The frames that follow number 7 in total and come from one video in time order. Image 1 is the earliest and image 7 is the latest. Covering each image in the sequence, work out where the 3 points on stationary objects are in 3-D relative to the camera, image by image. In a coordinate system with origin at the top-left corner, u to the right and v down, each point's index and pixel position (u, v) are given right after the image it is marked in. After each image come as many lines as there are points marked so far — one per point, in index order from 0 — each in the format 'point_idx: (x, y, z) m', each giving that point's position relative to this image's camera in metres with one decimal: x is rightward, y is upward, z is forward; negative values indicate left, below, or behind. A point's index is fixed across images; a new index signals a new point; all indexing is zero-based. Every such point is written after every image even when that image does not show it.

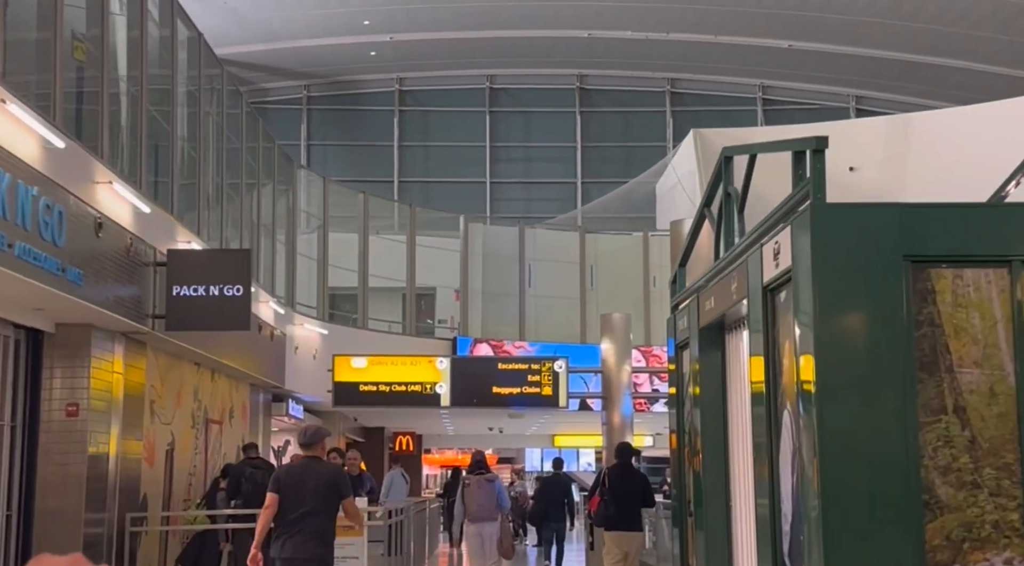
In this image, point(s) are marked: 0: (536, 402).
0: (+0.4, -1.8, +19.5) m
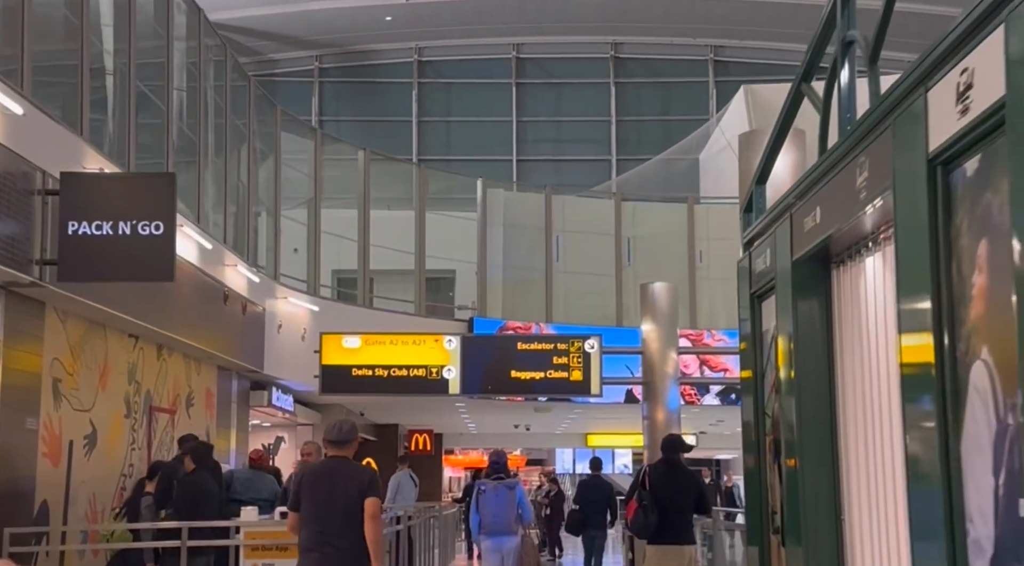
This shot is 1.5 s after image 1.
0: (+0.7, -1.3, +16.3) m
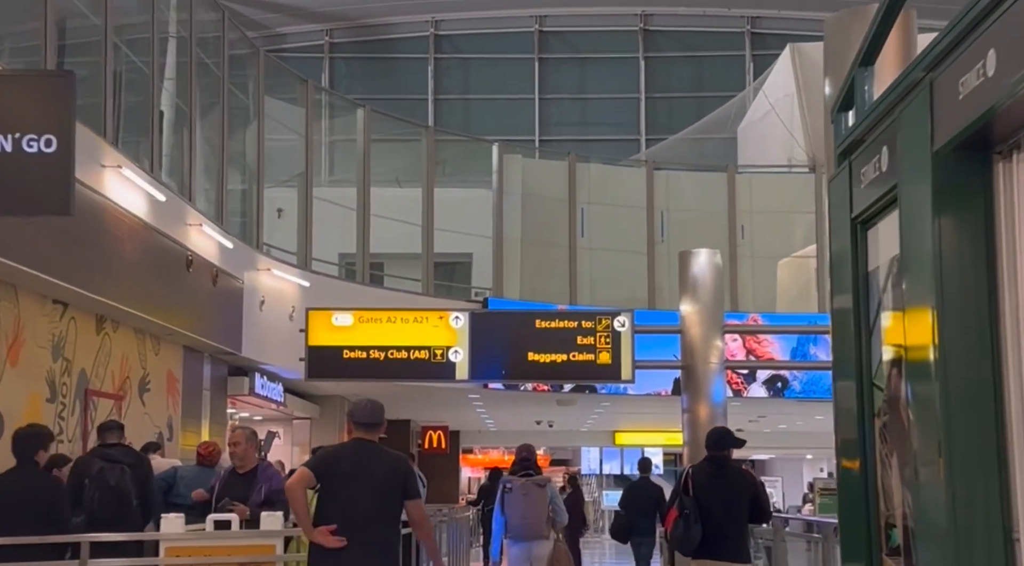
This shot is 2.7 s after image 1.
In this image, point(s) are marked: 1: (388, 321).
0: (+0.9, -1.0, +14.0) m
1: (-1.4, -0.4, +14.1) m
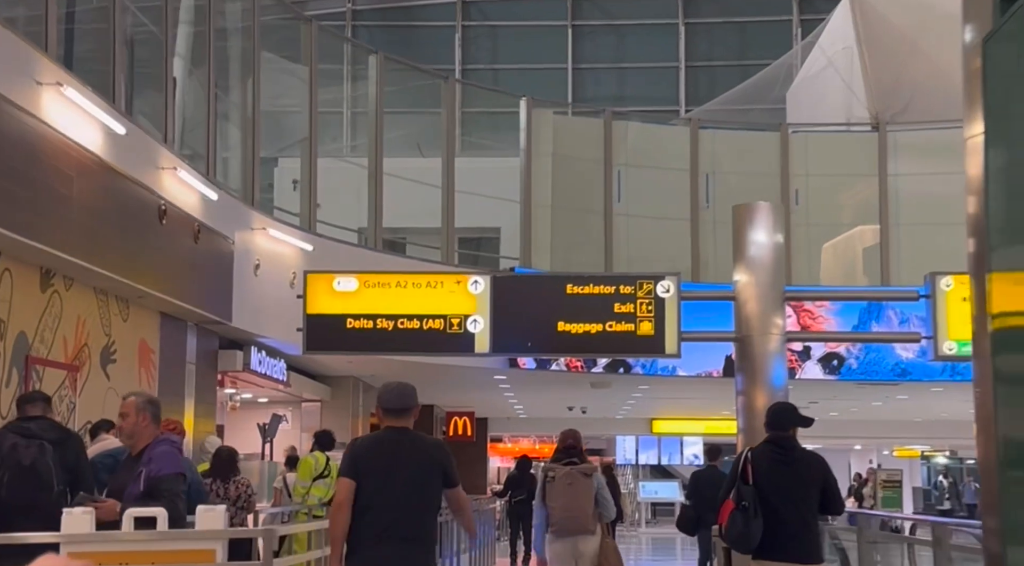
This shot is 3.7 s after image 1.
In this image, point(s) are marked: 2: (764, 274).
0: (+1.1, -0.6, +12.1) m
1: (-1.1, 0.0, +12.3) m
2: (+2.3, 0.0, +11.9) m
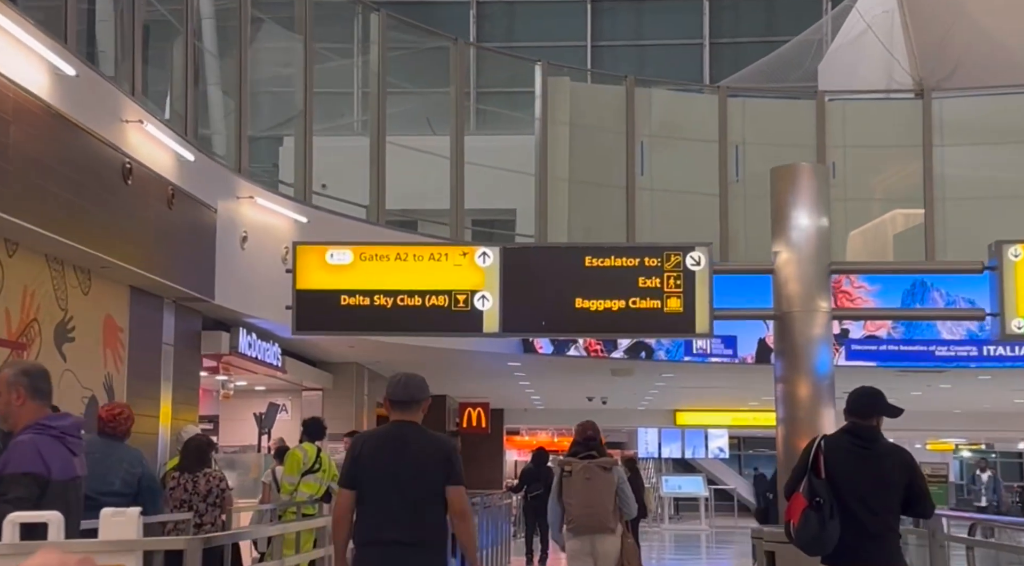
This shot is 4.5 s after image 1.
0: (+1.2, -0.4, +10.9) m
1: (-1.0, +0.2, +11.1) m
2: (+2.4, +0.3, +10.6) m
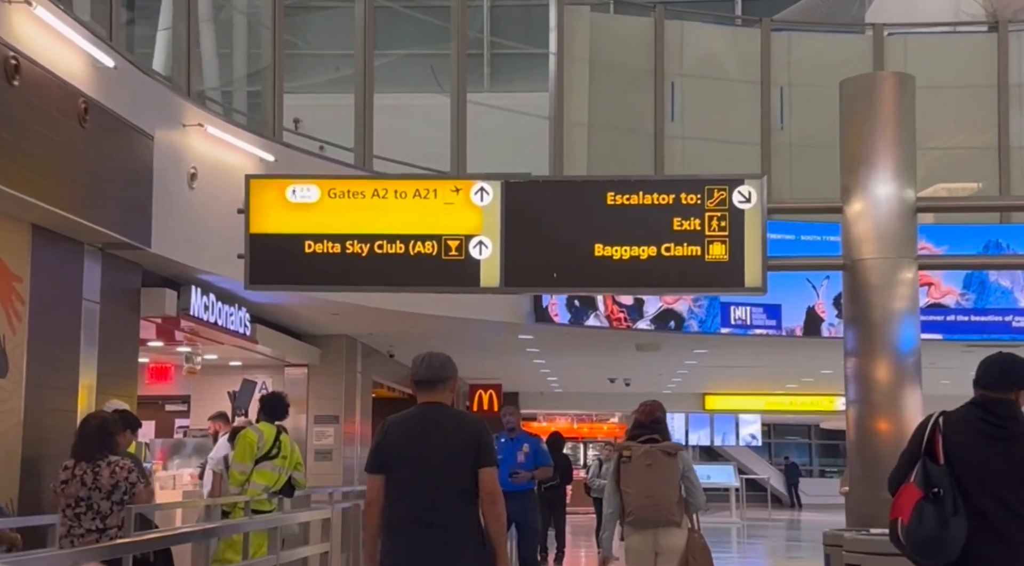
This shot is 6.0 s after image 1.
0: (+1.3, 0.0, +8.7) m
1: (-1.0, +0.6, +8.9) m
2: (+2.4, +0.6, +8.4) m
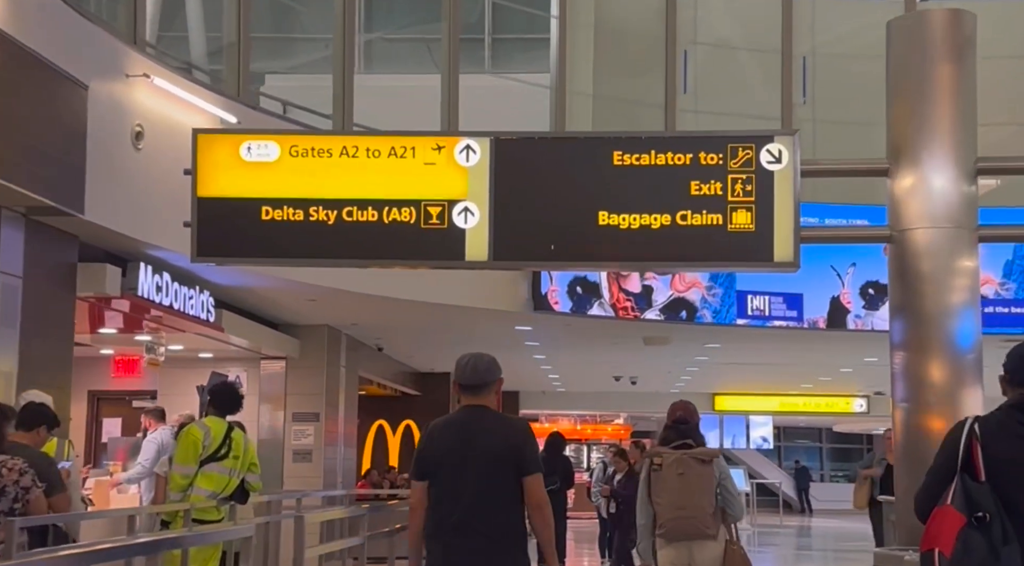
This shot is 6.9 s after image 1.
0: (+1.2, +0.2, +7.4) m
1: (-1.0, +0.8, +7.7) m
2: (+2.4, +0.8, +7.1) m
